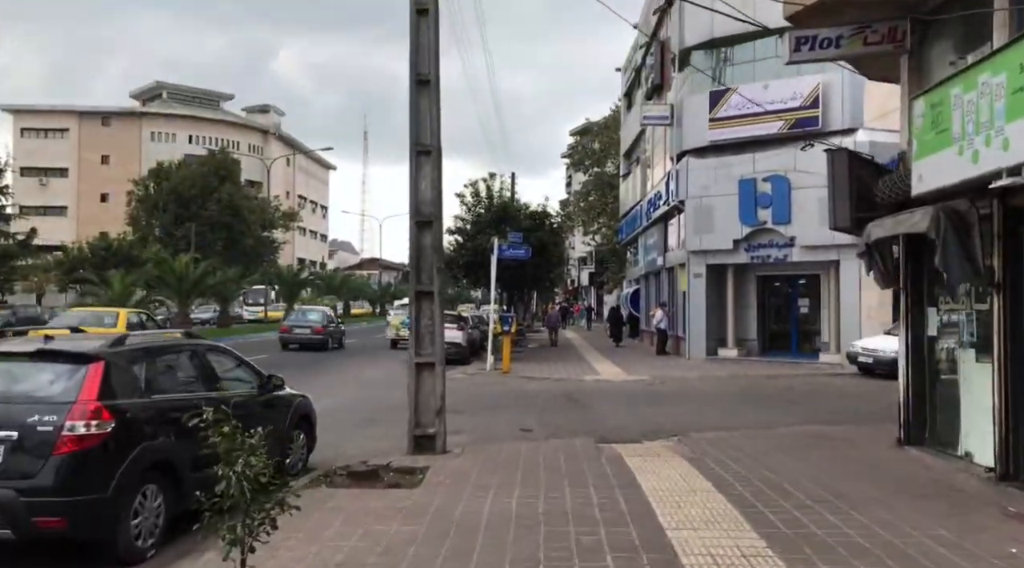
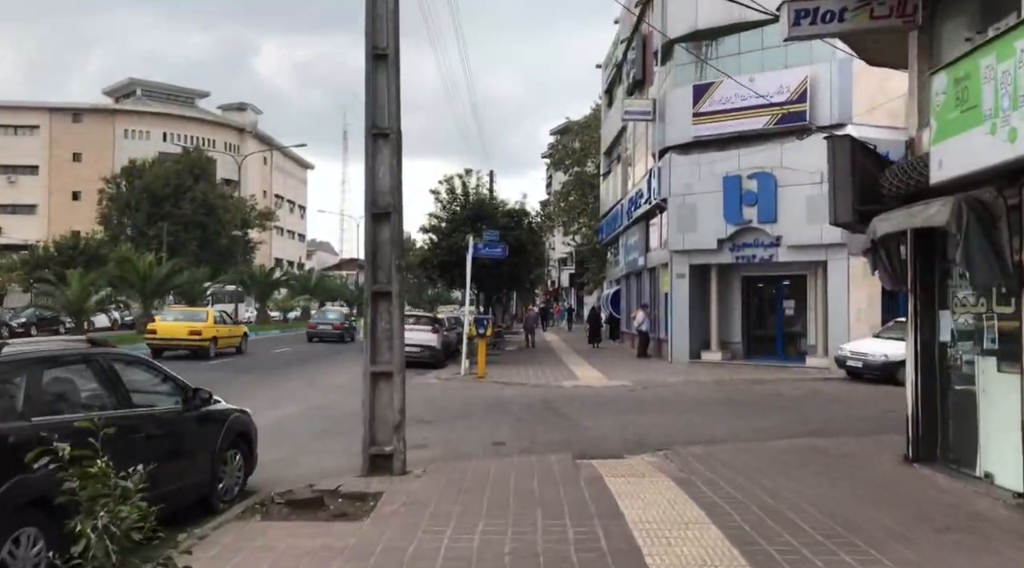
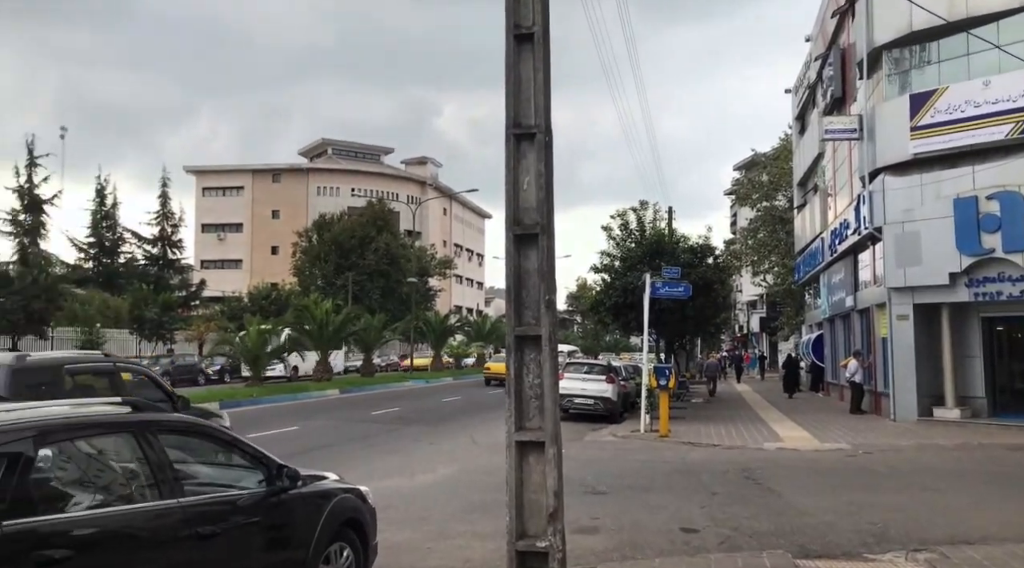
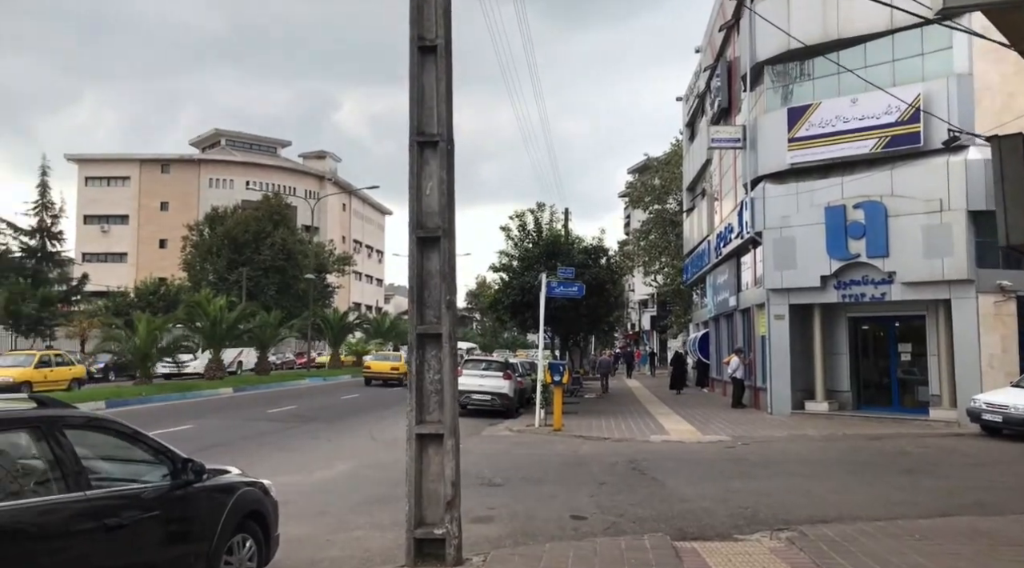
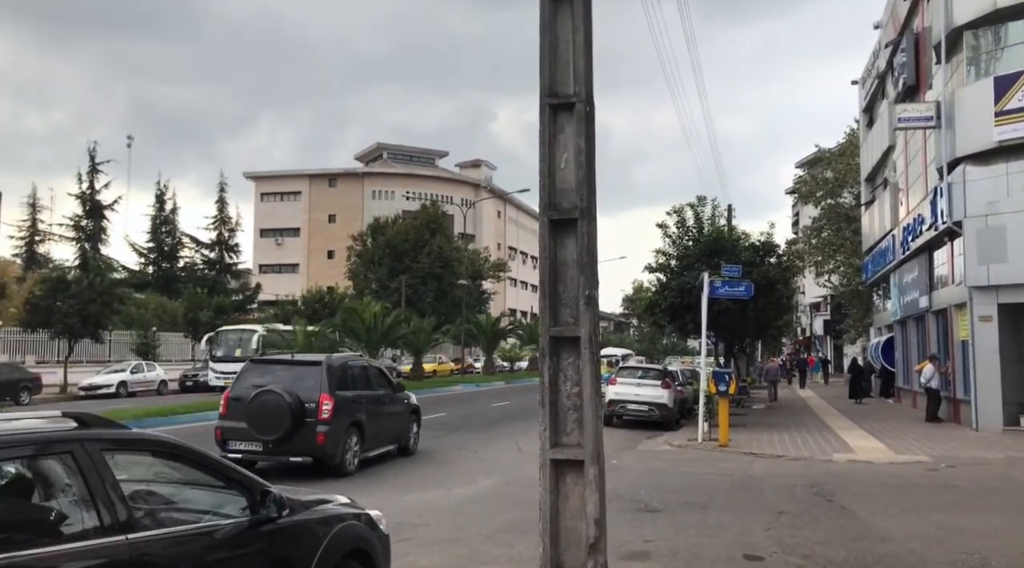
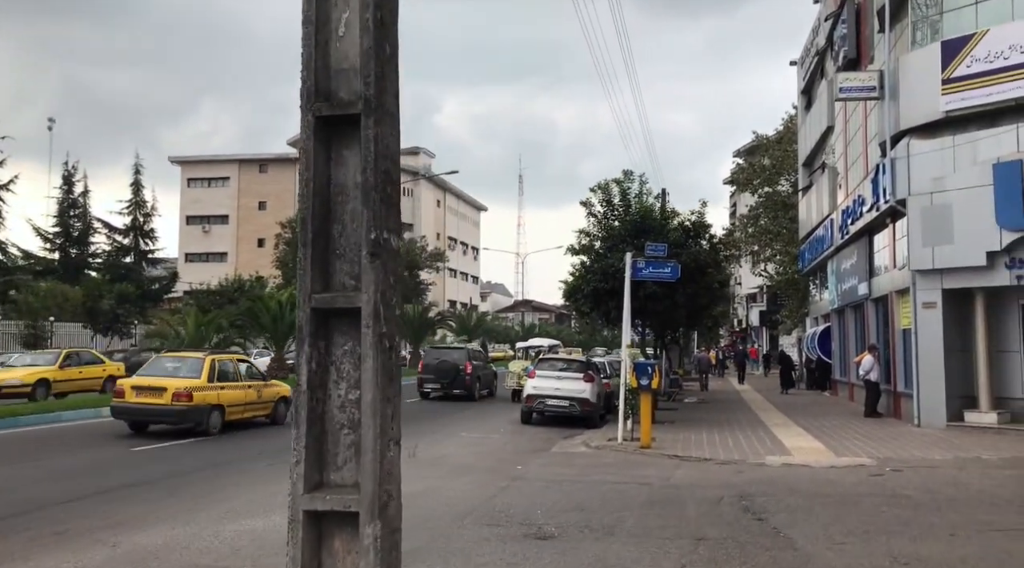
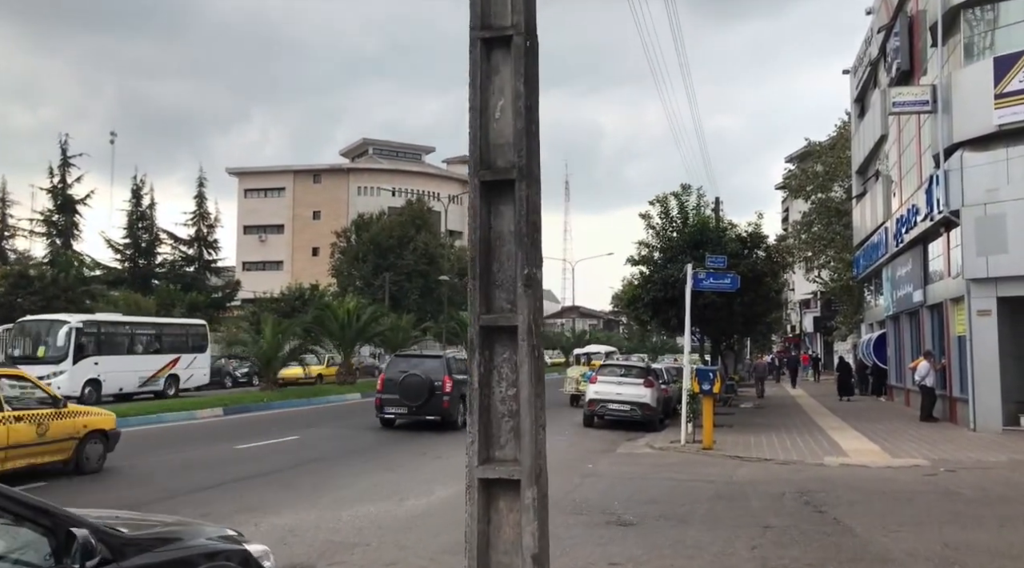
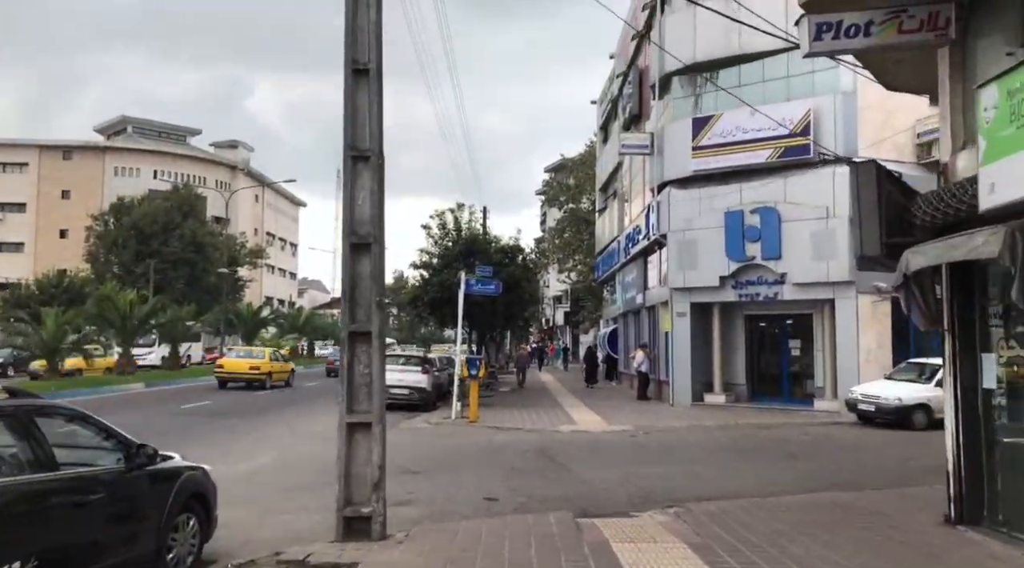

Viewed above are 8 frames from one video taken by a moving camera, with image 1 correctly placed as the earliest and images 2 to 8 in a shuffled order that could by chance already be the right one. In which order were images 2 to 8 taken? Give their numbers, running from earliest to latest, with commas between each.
2, 8, 4, 3, 5, 7, 6
